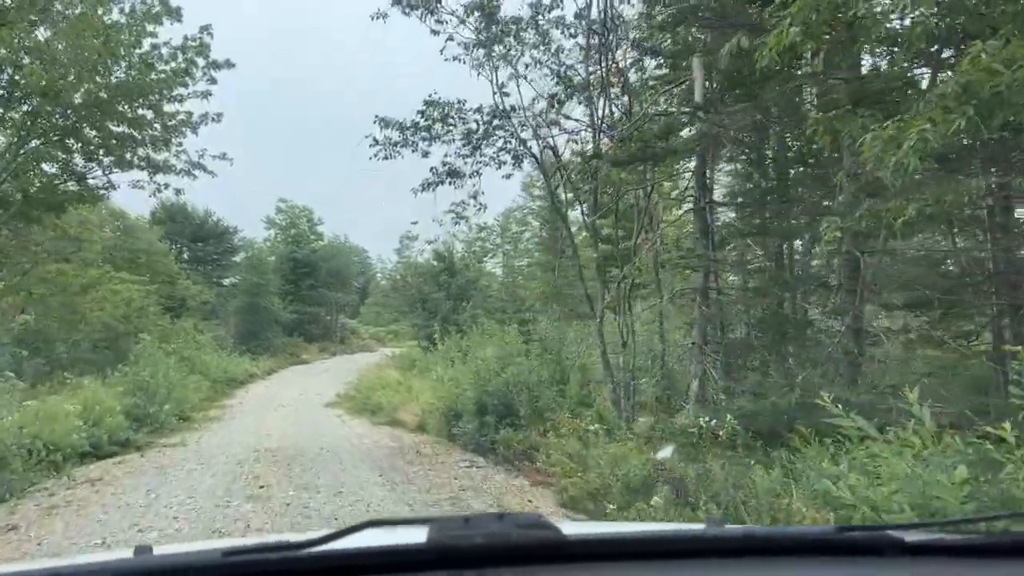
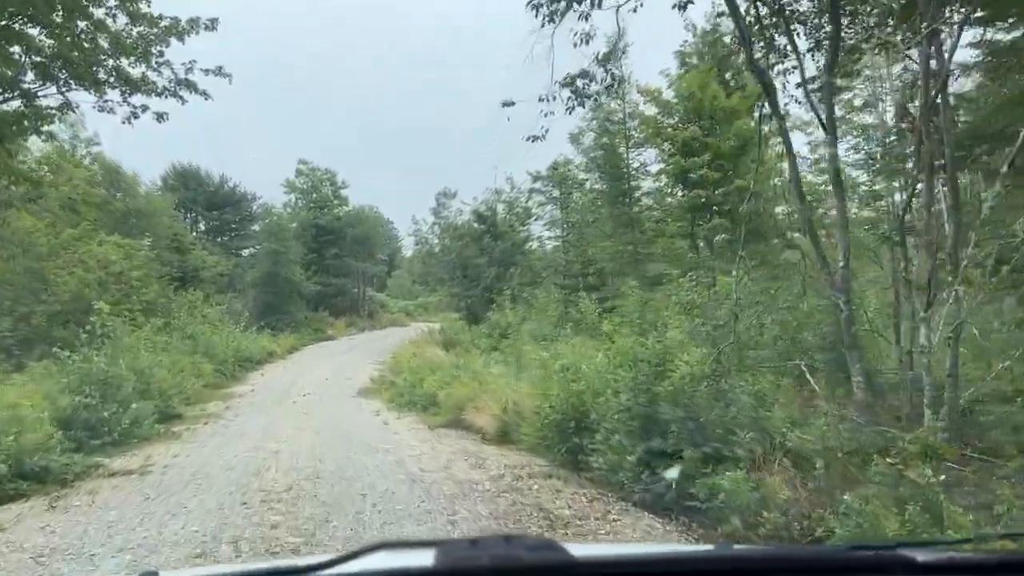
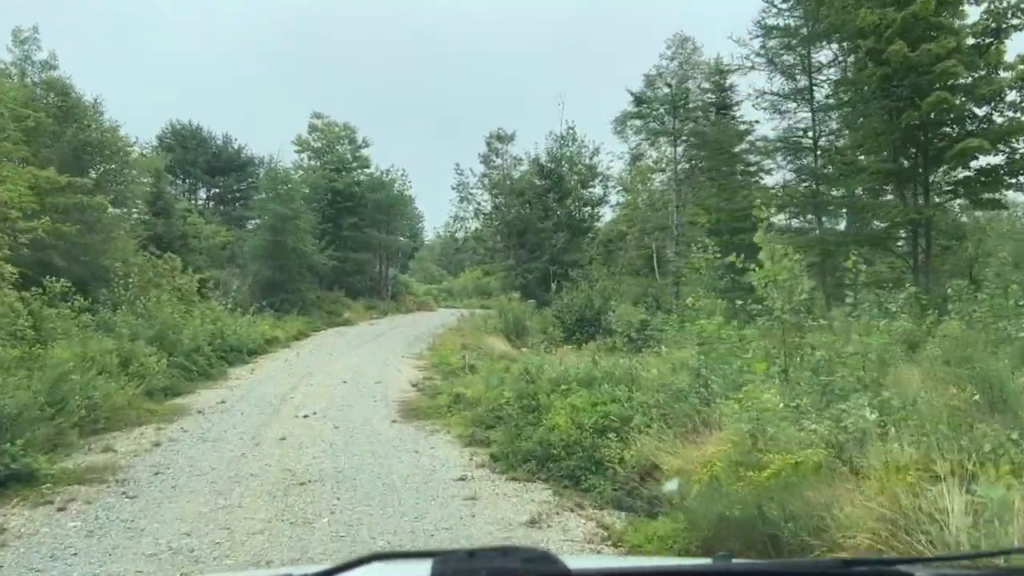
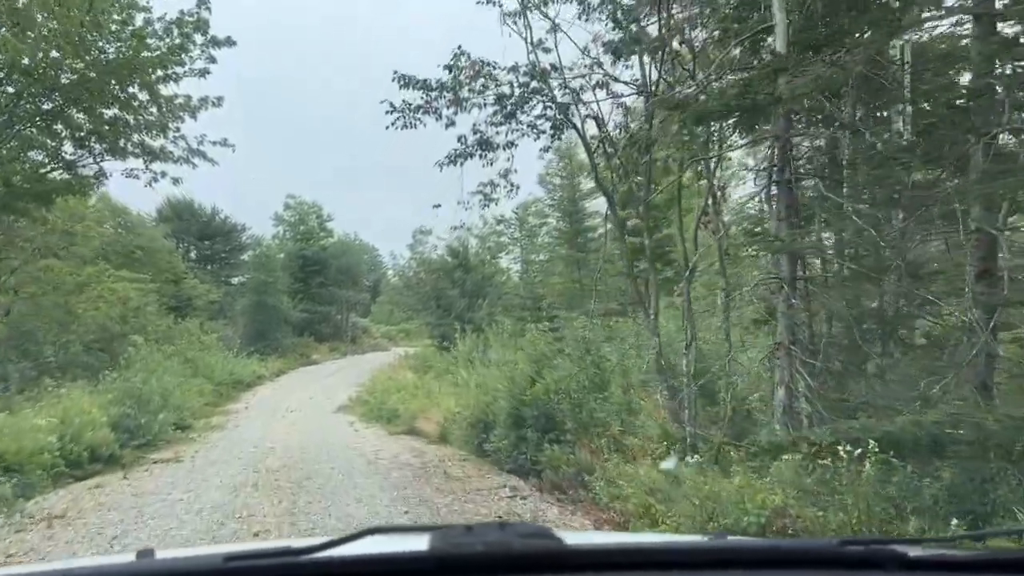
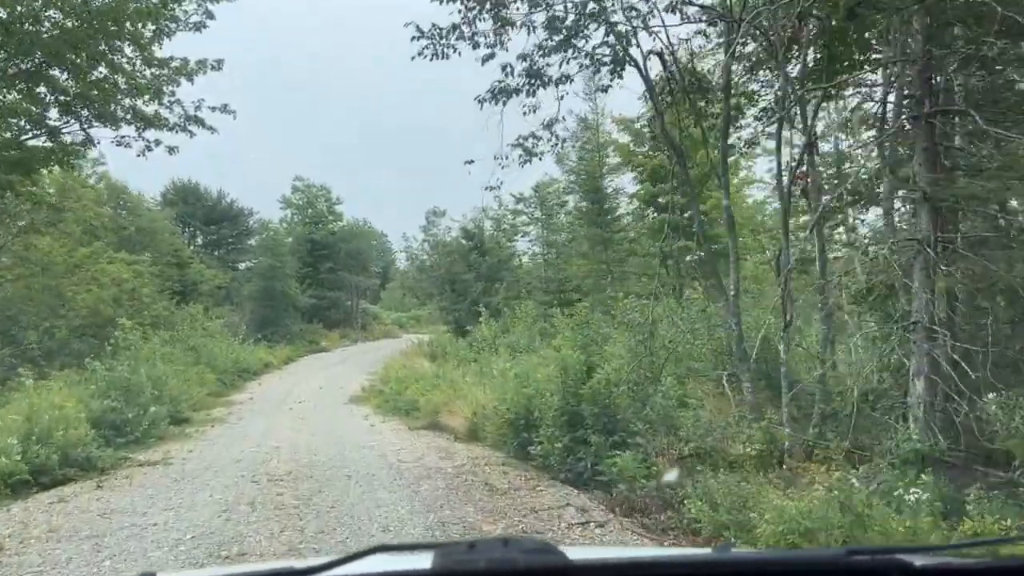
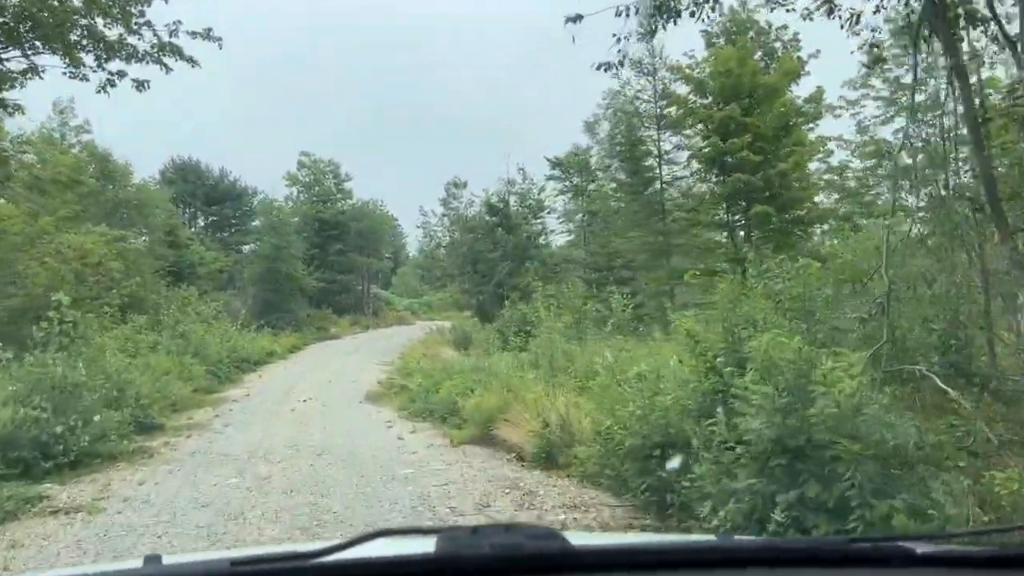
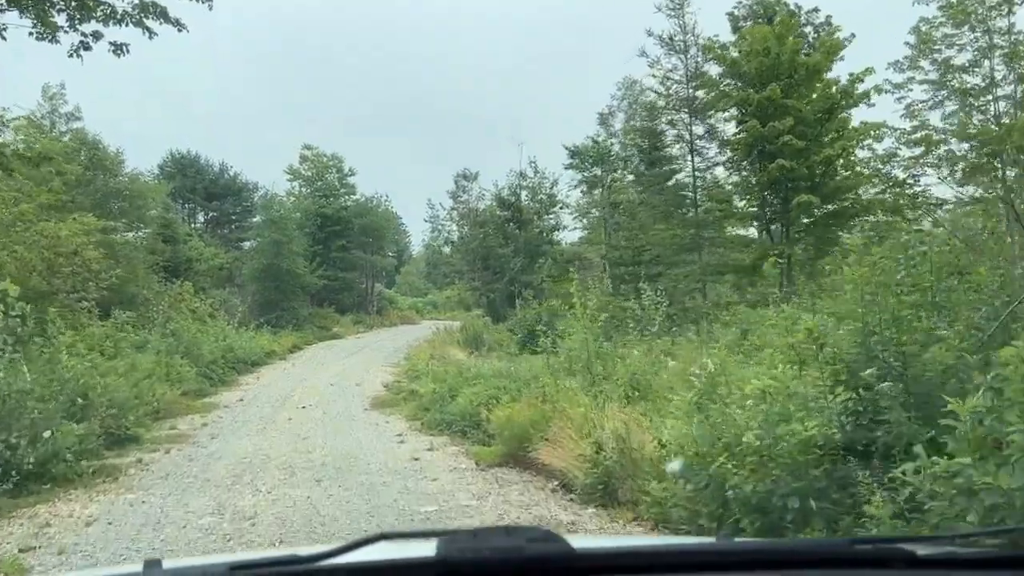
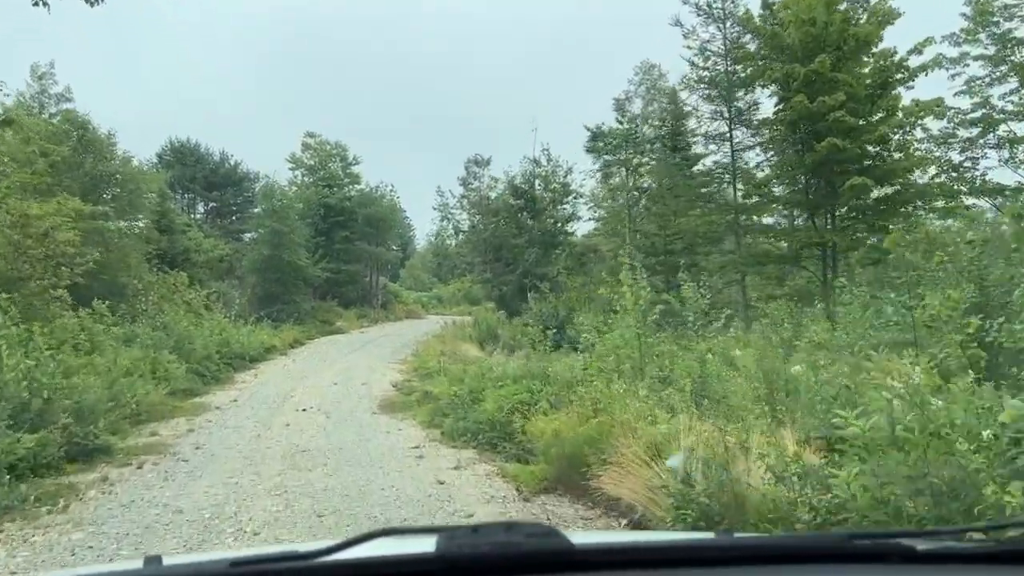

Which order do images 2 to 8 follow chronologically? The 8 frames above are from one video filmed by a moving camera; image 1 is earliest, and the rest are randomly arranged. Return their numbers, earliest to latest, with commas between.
4, 5, 2, 6, 7, 8, 3
